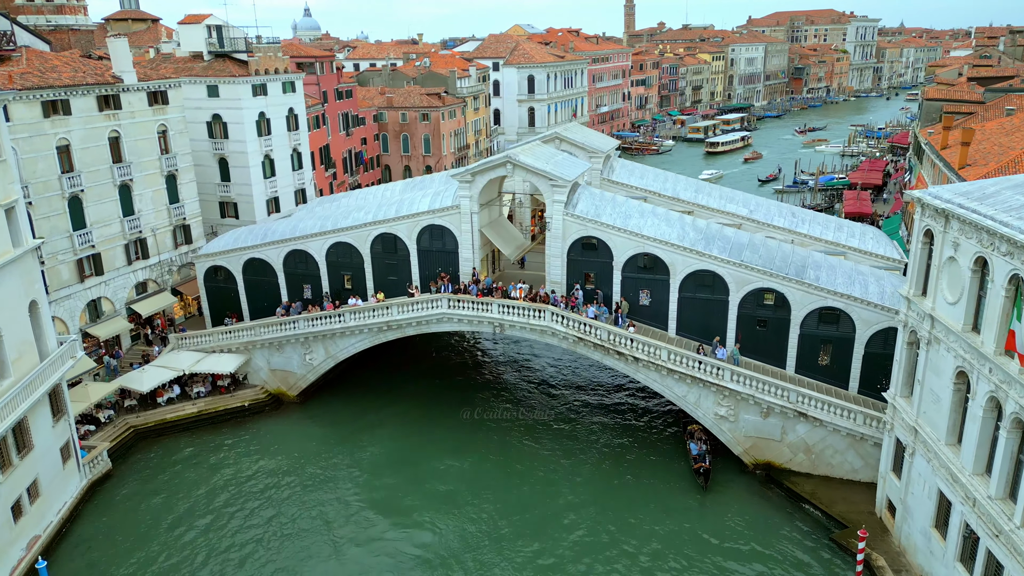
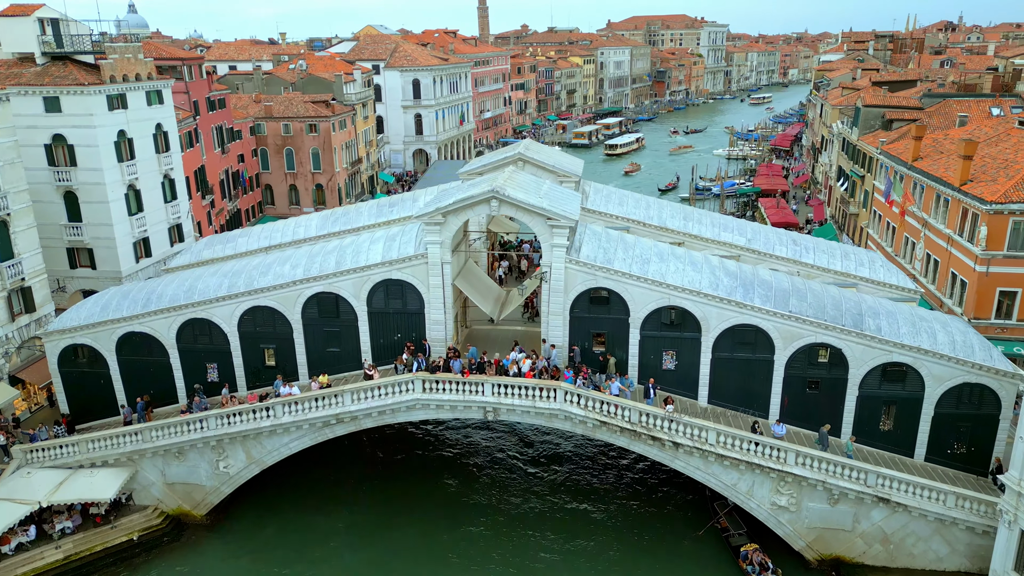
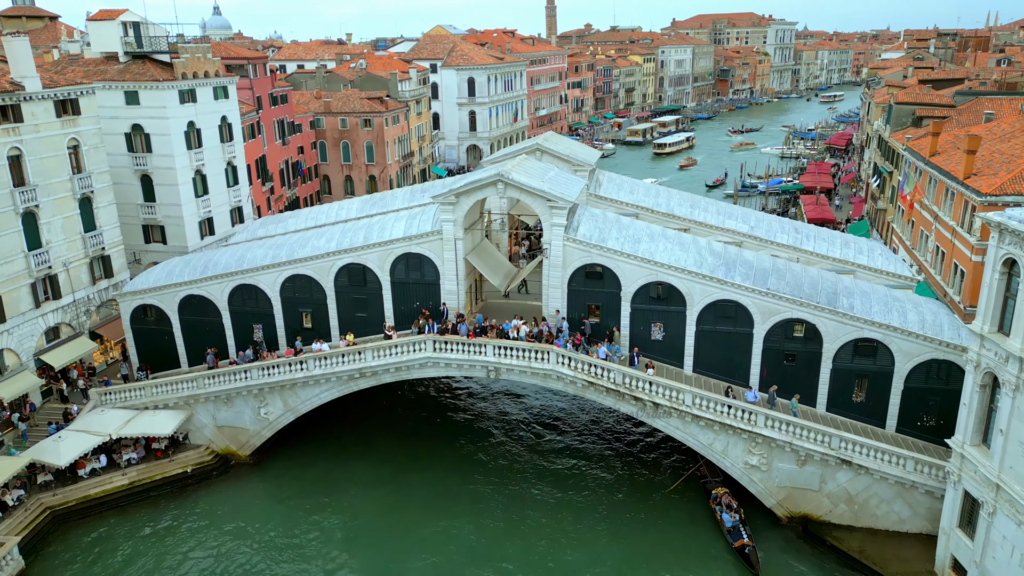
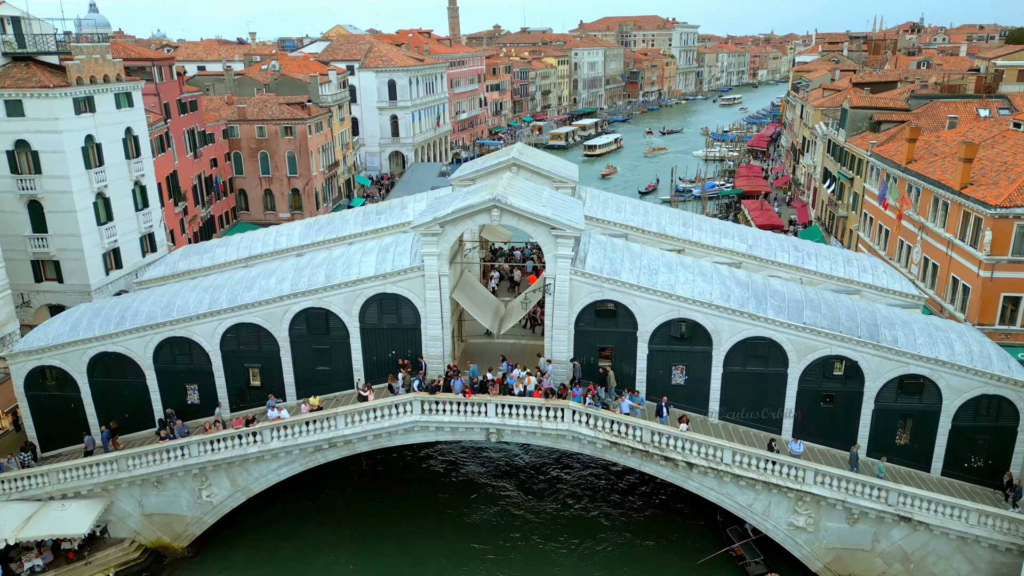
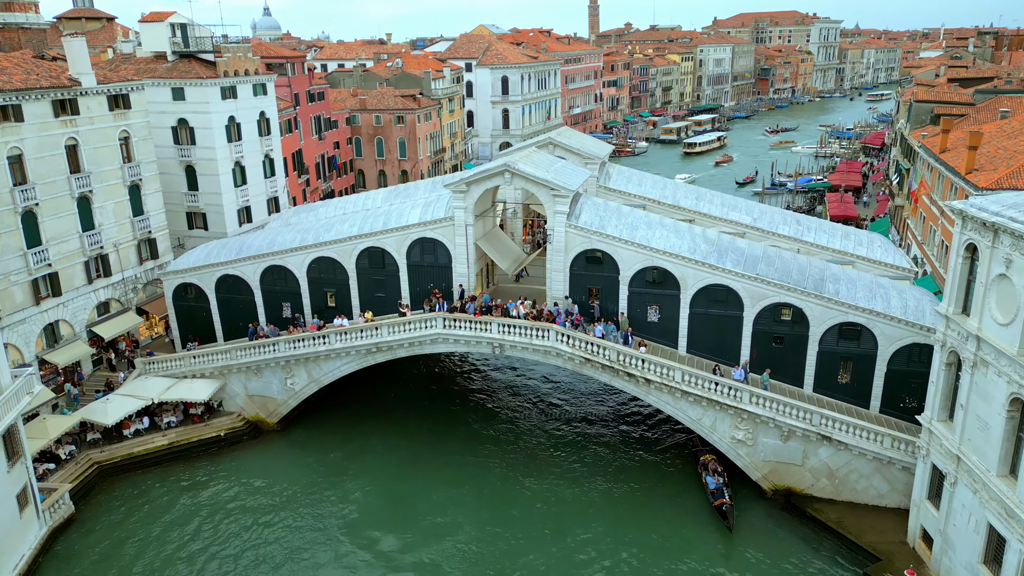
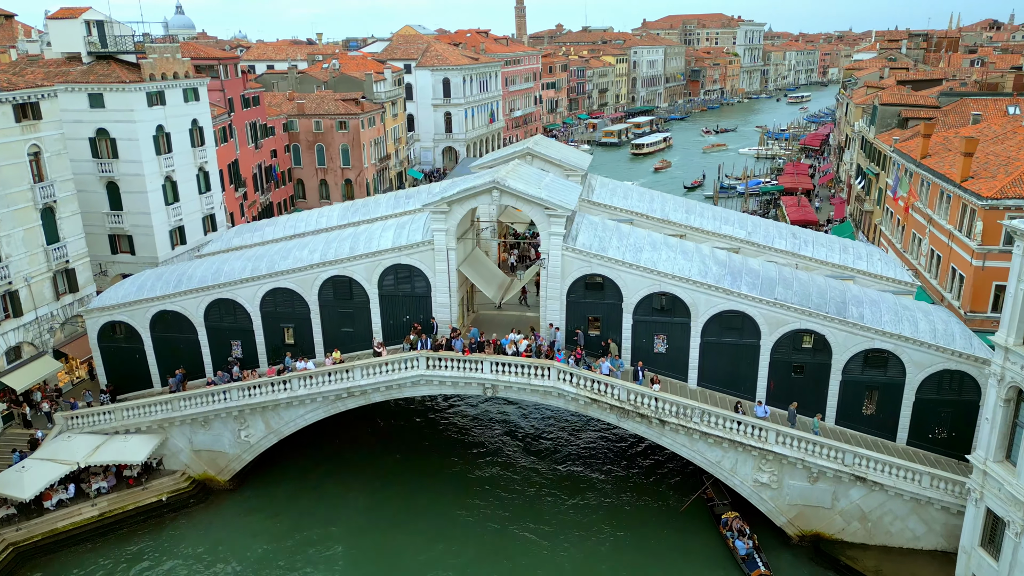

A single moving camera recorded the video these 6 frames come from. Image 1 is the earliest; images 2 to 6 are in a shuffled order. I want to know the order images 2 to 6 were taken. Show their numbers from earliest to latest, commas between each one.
5, 3, 6, 2, 4
